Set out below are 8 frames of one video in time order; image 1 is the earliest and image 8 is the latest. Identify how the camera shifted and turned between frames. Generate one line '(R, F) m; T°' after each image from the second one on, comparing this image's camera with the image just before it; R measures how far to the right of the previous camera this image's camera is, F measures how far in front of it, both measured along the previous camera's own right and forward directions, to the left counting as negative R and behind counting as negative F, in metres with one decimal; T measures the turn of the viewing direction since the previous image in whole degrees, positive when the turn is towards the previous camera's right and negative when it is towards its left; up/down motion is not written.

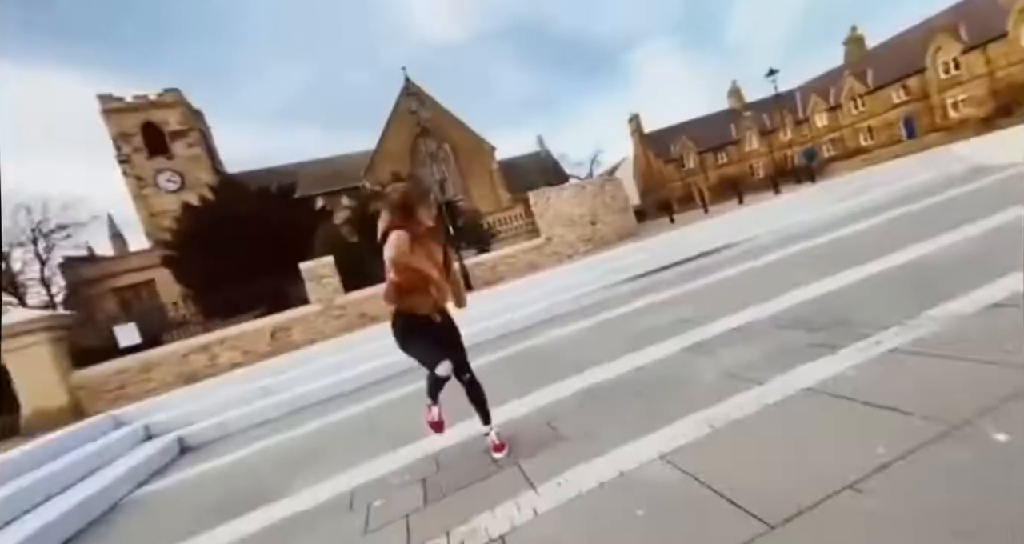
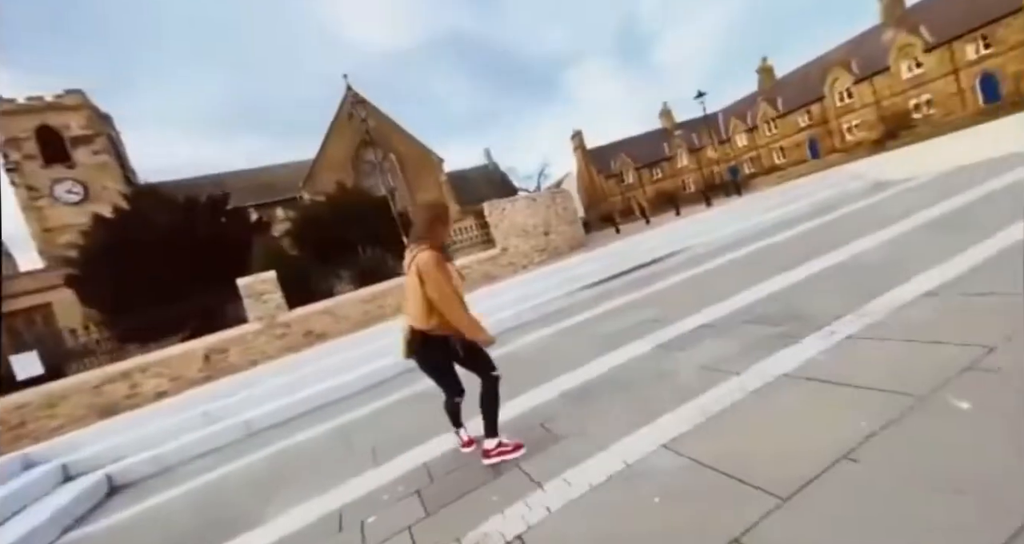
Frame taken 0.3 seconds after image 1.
(-0.3, 0.0) m; +8°
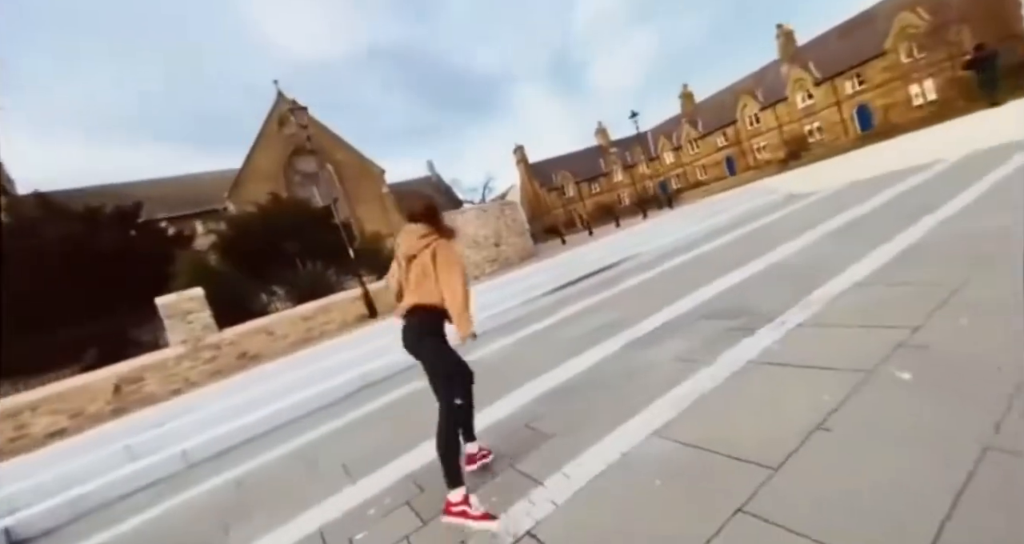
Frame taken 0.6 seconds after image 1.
(-0.3, 0.0) m; +9°
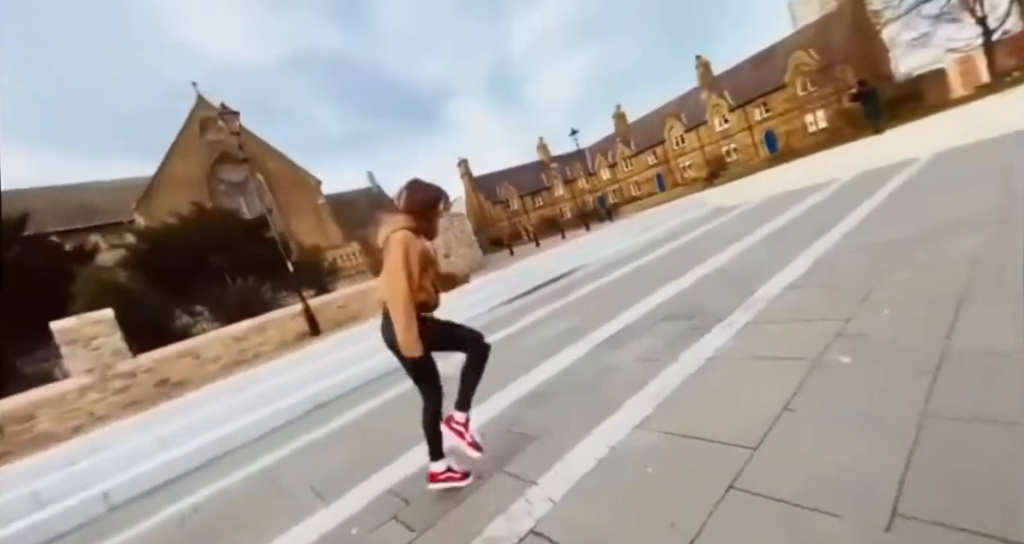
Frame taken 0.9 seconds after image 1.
(-0.2, 0.0) m; +8°
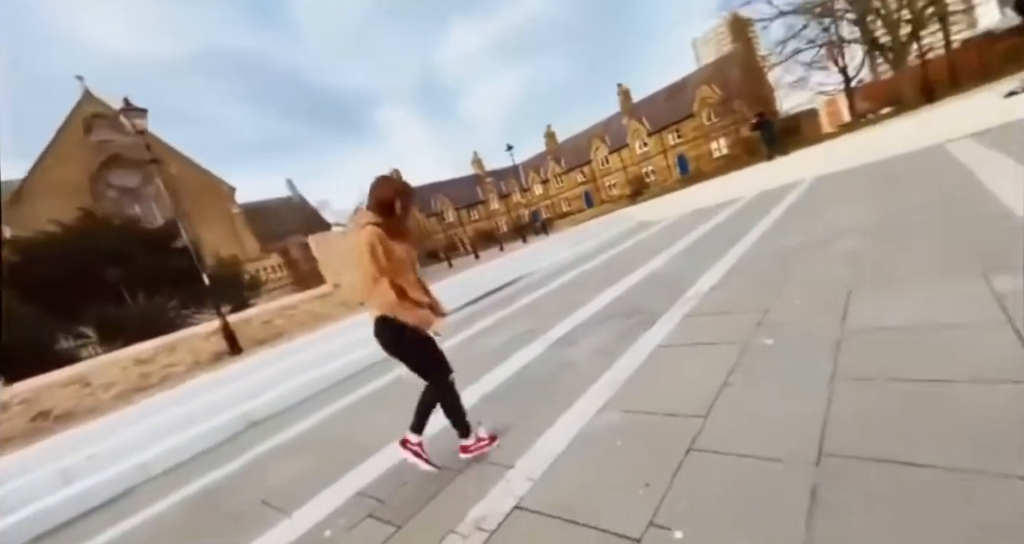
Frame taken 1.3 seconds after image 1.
(-0.2, -0.1) m; +9°
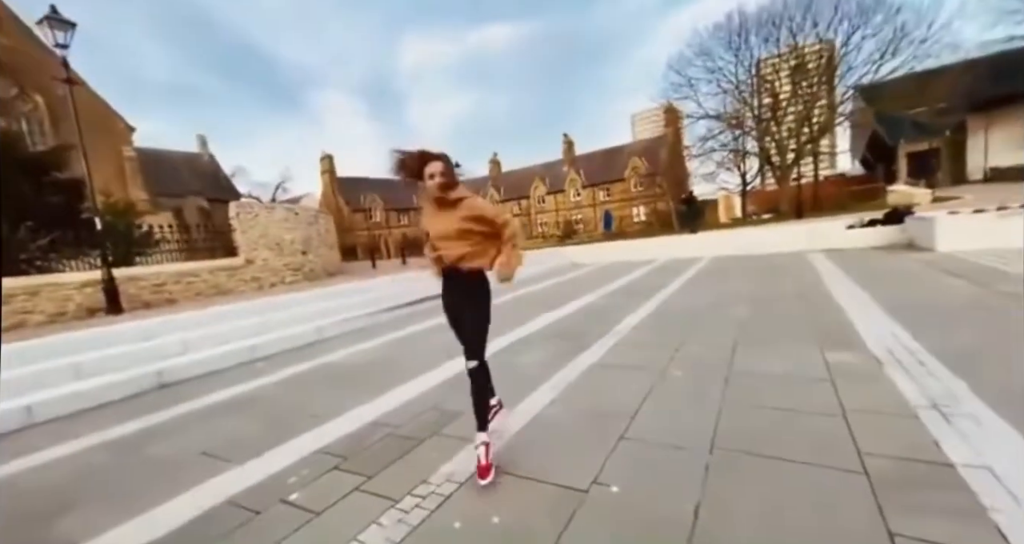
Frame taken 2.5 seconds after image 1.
(-0.5, -0.4) m; +11°
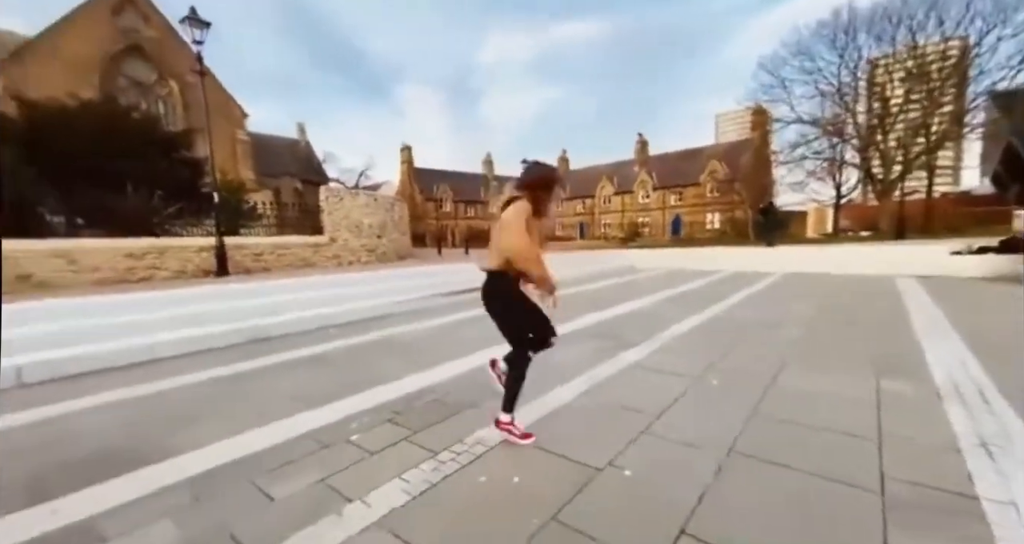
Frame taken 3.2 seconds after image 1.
(+0.1, -0.2) m; -8°
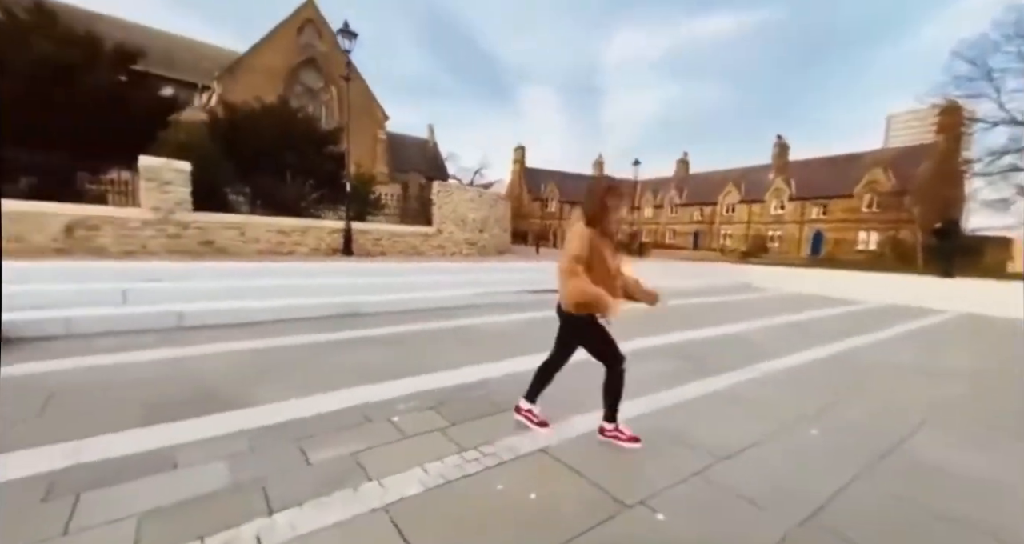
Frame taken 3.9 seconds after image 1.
(+0.3, +0.2) m; -15°
